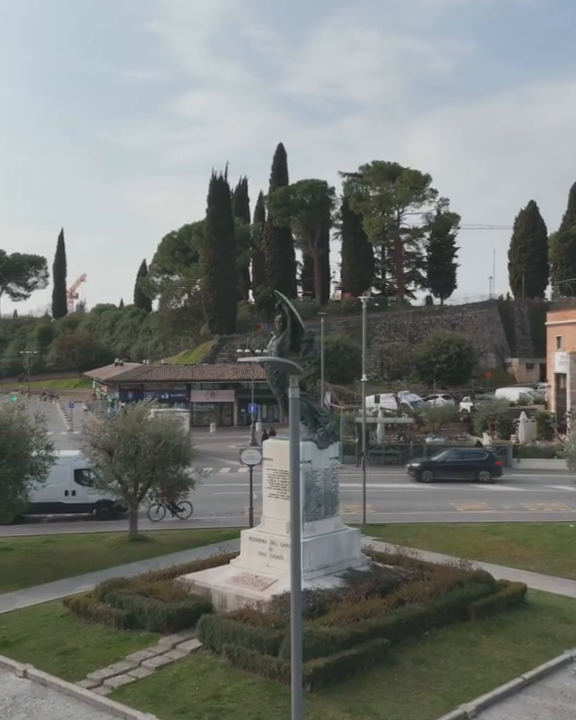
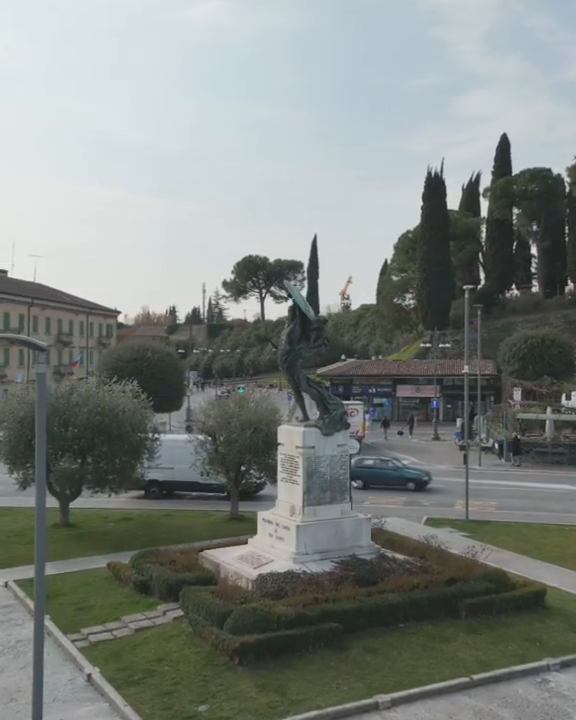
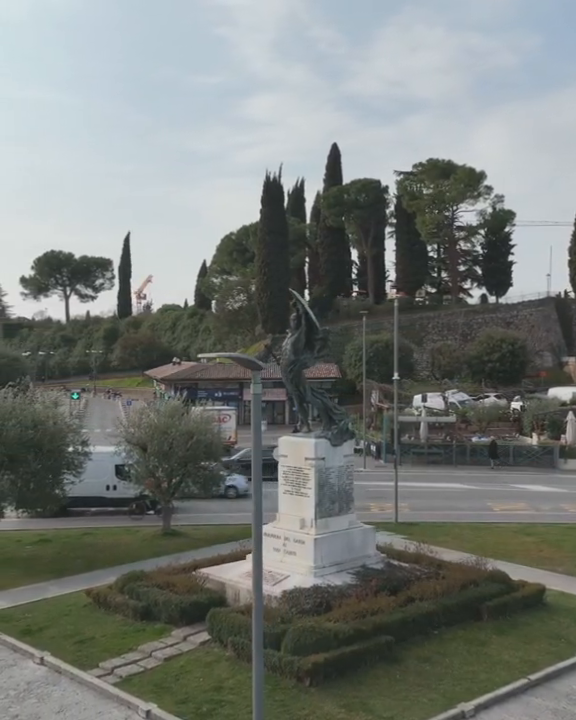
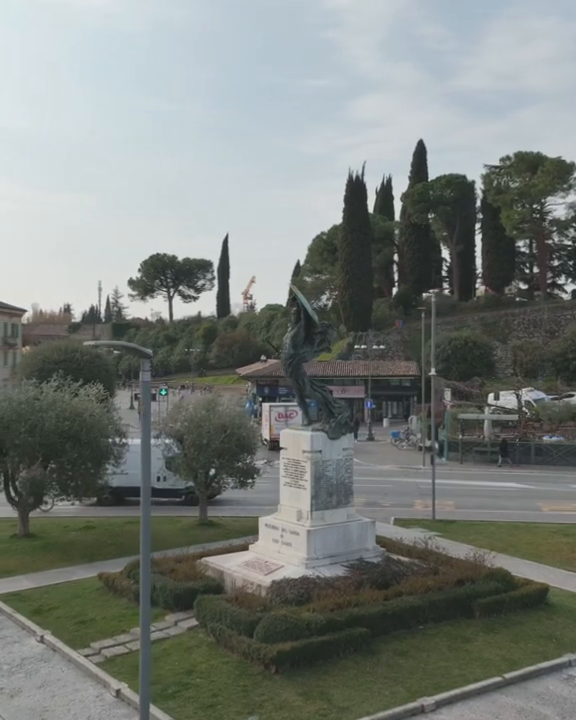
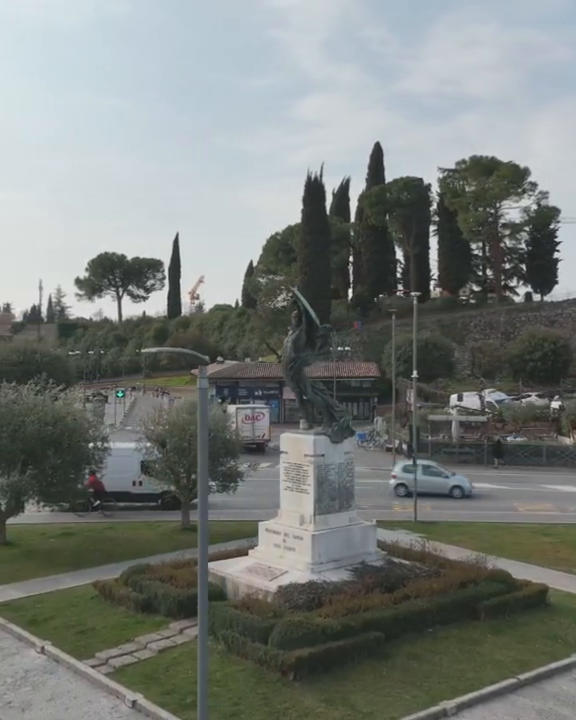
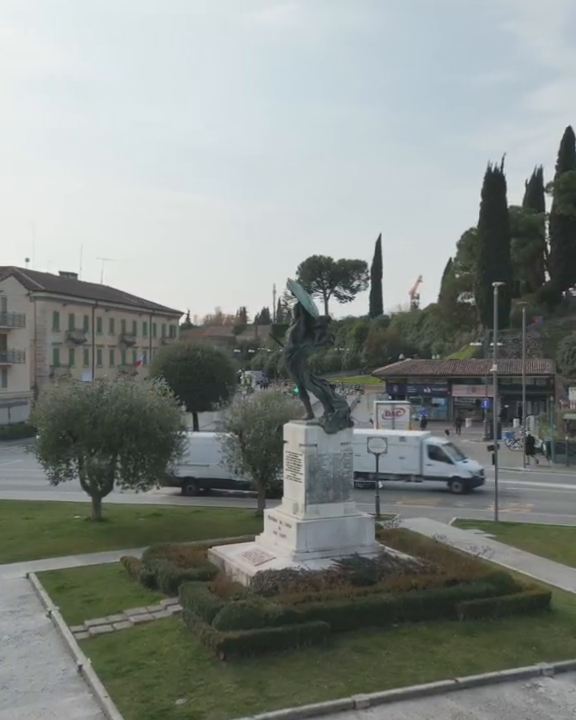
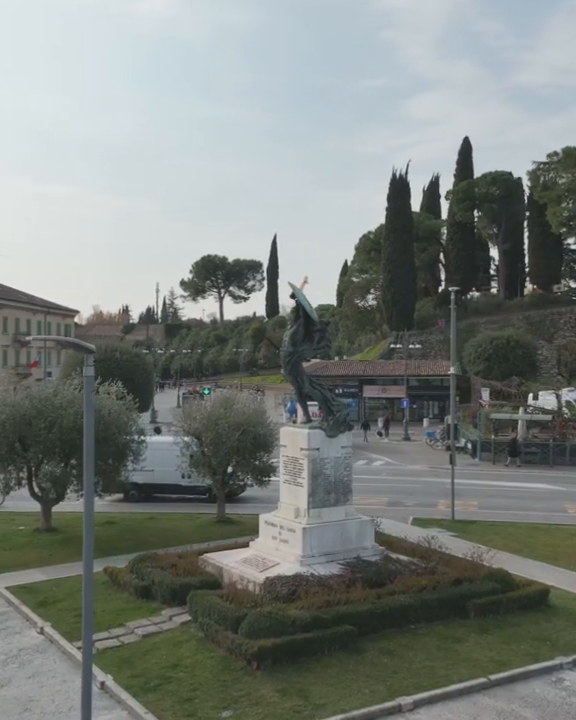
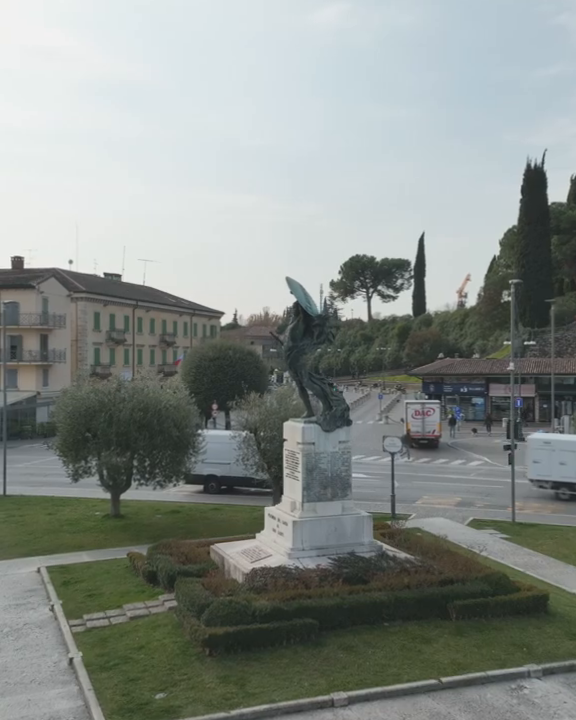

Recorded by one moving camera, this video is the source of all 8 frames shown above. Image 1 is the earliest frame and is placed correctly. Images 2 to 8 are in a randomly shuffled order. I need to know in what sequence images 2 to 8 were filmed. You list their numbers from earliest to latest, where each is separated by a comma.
3, 5, 4, 7, 2, 6, 8
